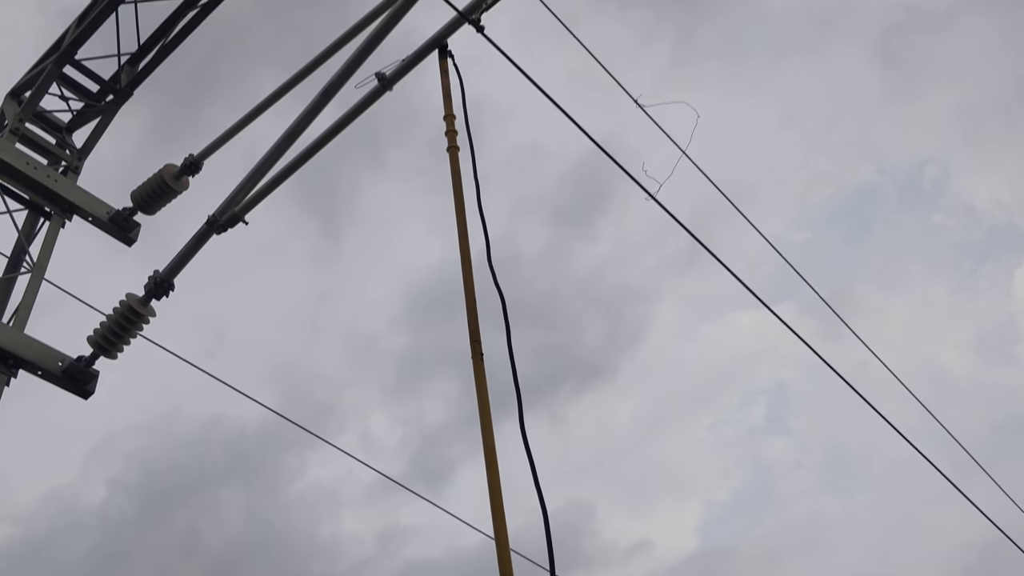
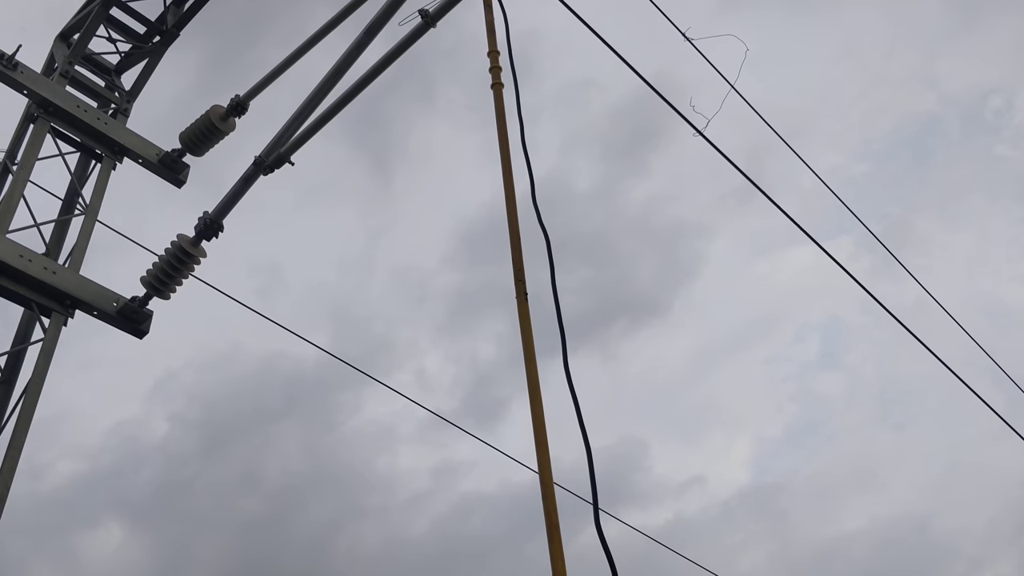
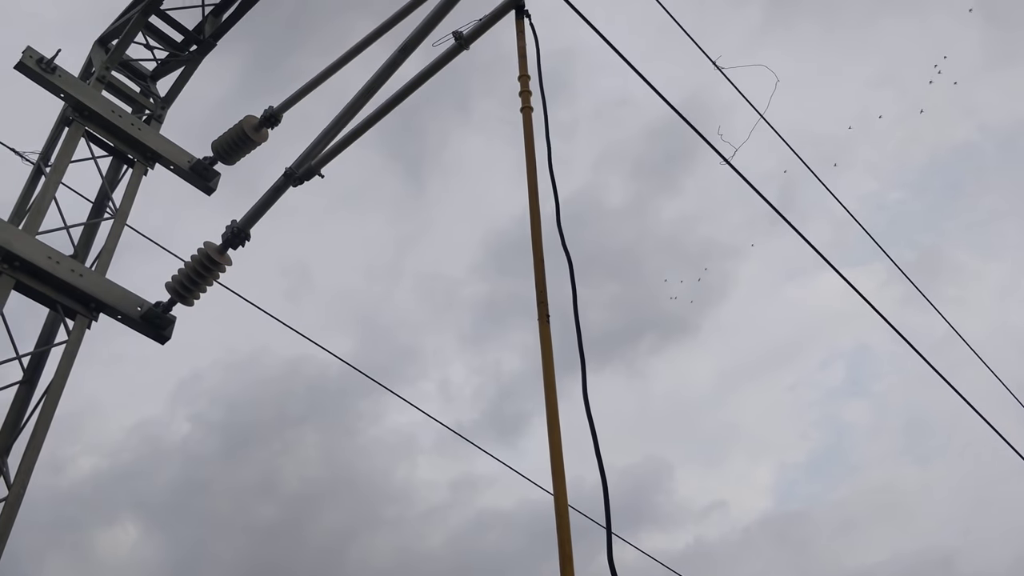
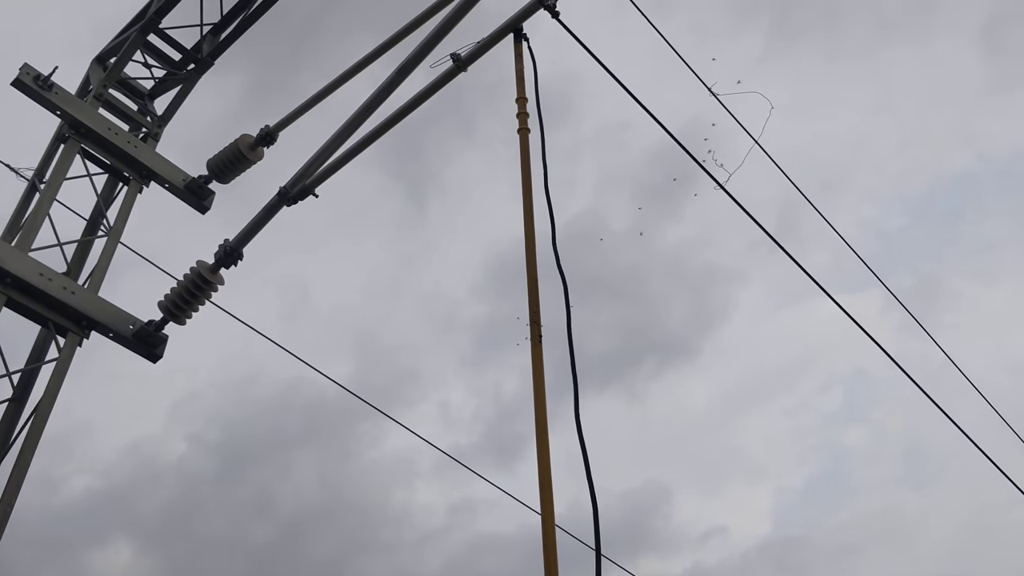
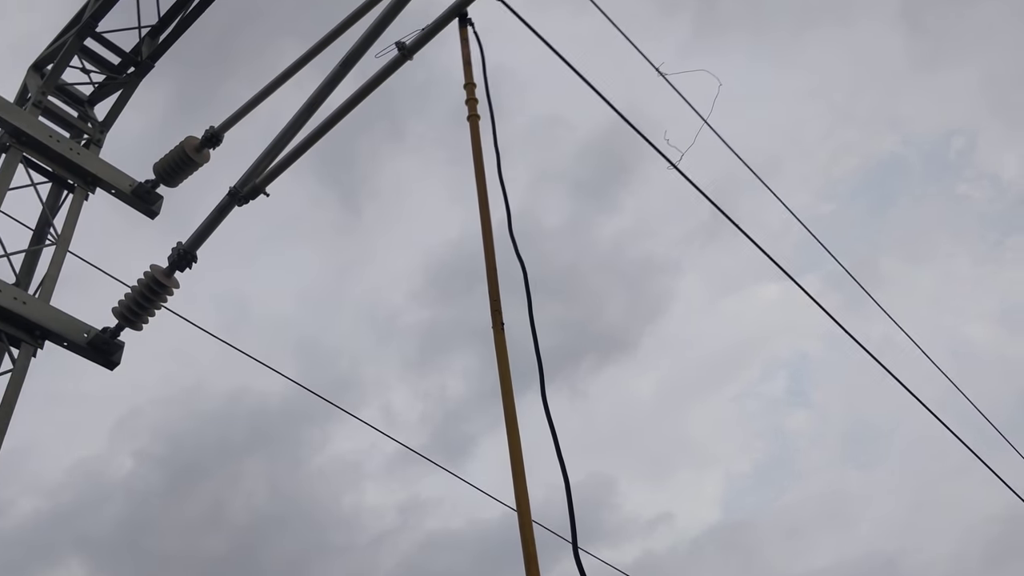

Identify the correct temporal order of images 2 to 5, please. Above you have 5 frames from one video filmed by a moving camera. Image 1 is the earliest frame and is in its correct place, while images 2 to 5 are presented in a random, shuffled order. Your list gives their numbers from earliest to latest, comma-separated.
5, 2, 3, 4
